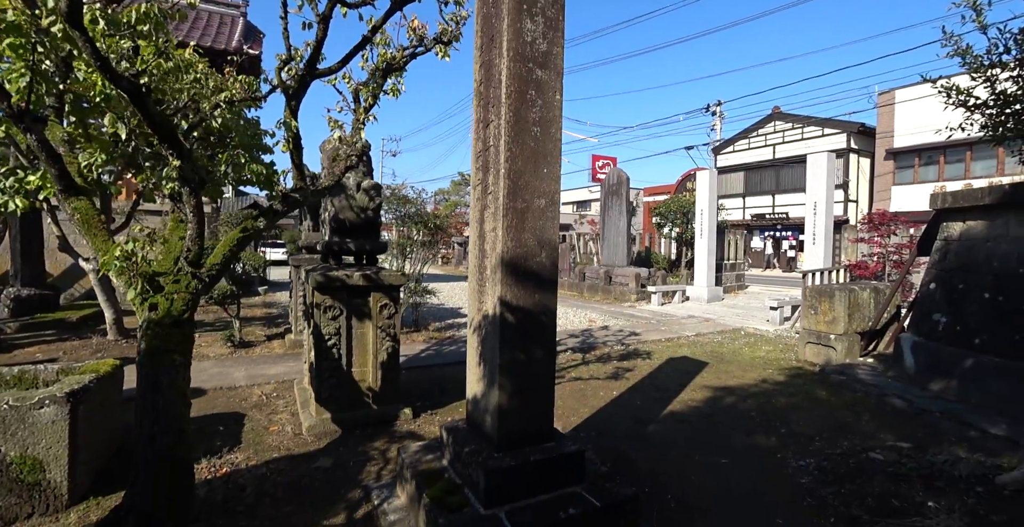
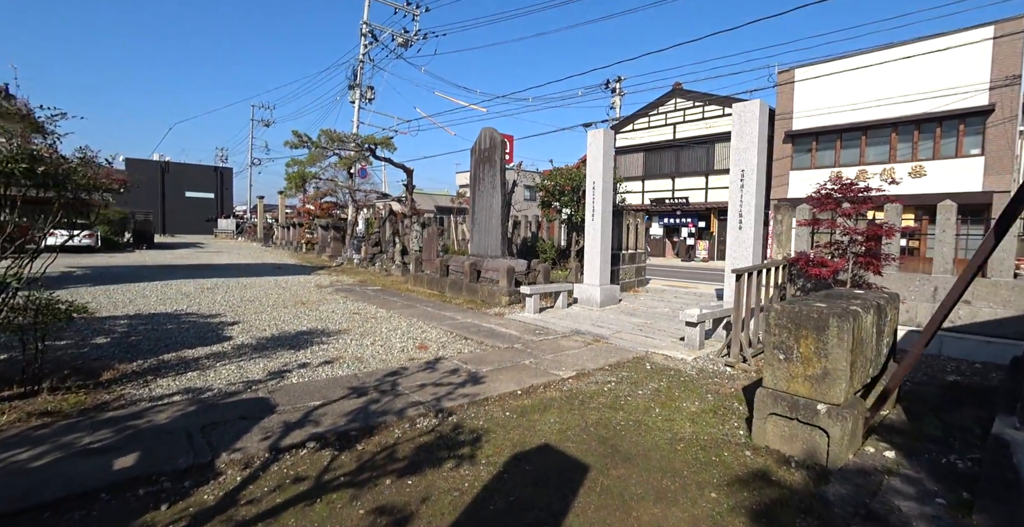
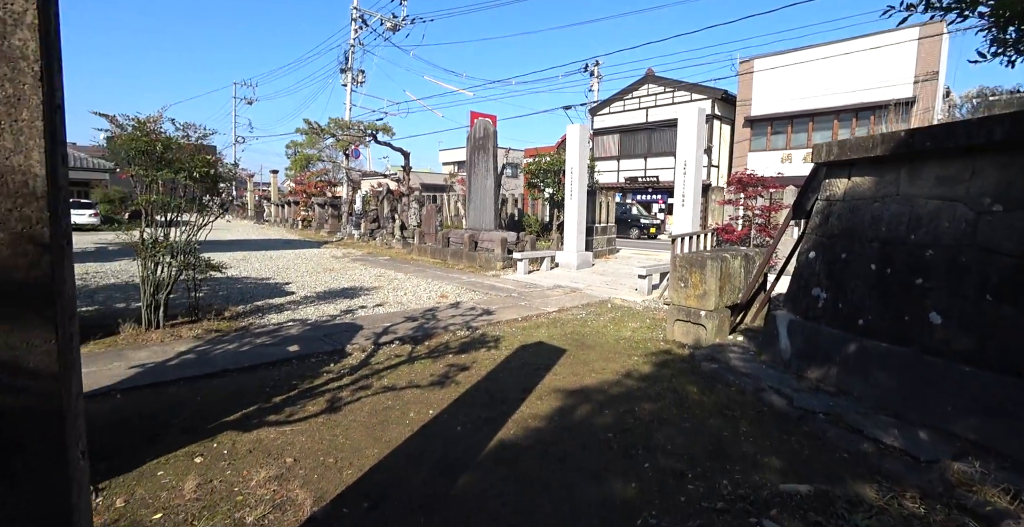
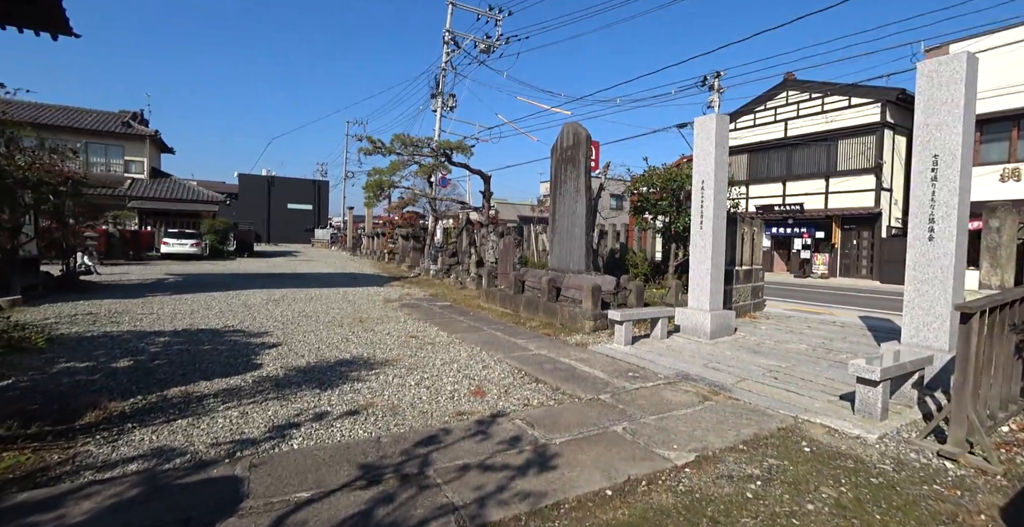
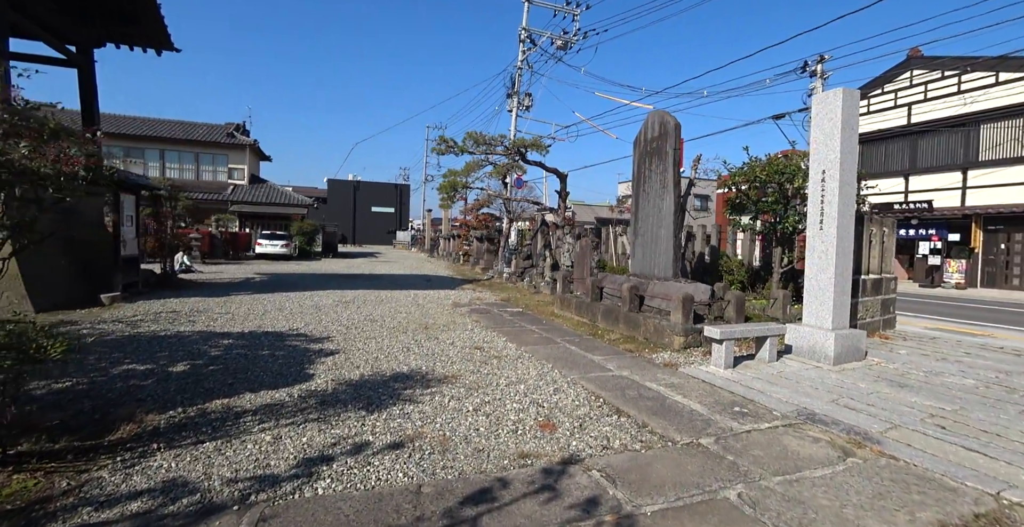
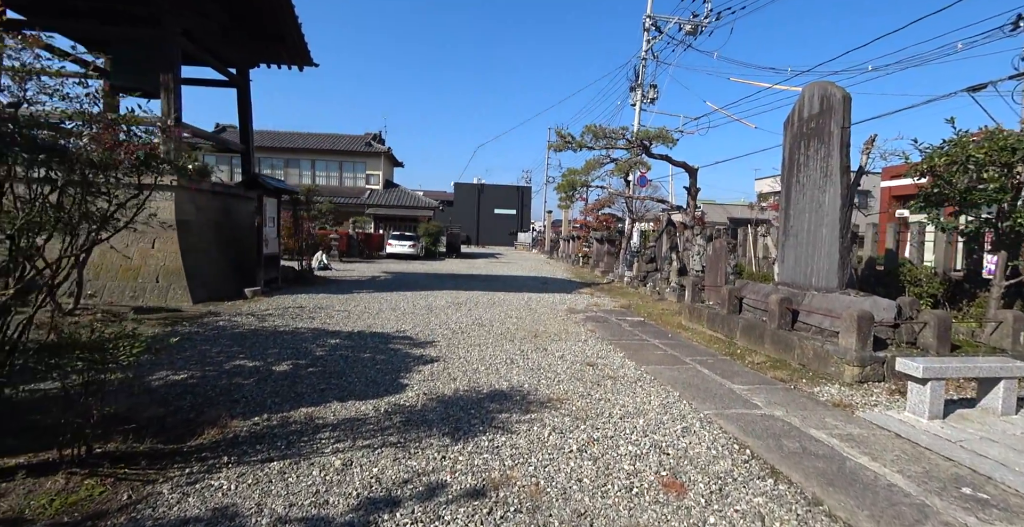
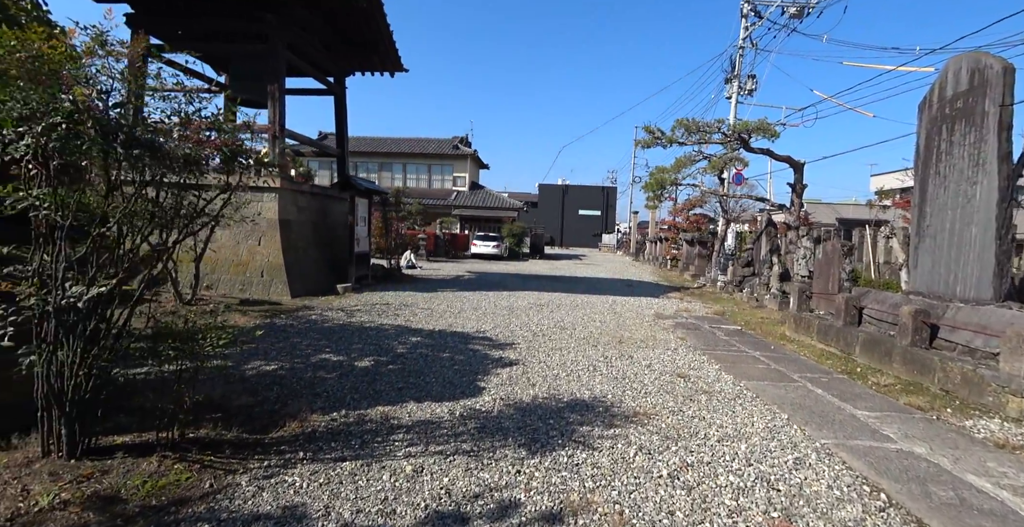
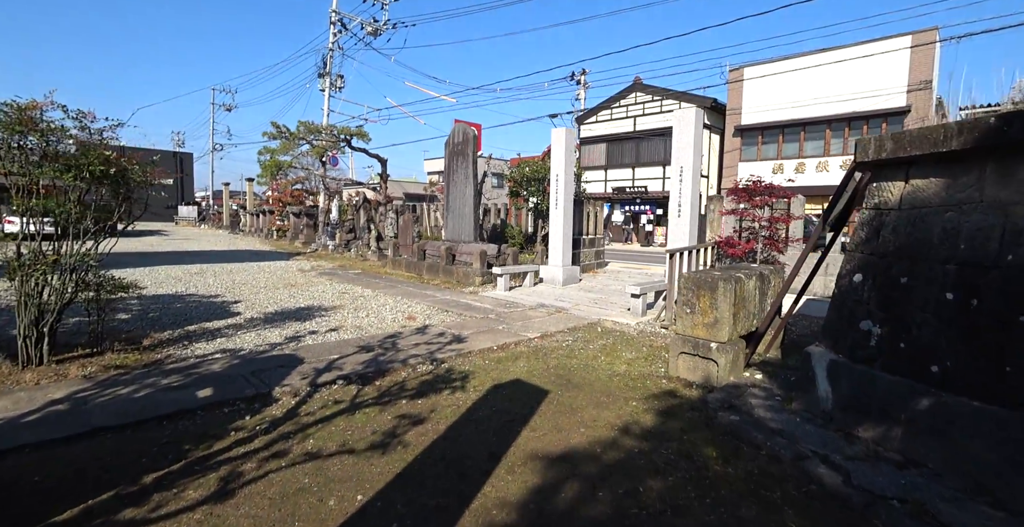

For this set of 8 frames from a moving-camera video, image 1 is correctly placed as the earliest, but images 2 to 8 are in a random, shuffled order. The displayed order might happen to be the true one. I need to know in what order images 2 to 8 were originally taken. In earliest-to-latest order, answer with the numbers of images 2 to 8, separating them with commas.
3, 8, 2, 4, 5, 6, 7
